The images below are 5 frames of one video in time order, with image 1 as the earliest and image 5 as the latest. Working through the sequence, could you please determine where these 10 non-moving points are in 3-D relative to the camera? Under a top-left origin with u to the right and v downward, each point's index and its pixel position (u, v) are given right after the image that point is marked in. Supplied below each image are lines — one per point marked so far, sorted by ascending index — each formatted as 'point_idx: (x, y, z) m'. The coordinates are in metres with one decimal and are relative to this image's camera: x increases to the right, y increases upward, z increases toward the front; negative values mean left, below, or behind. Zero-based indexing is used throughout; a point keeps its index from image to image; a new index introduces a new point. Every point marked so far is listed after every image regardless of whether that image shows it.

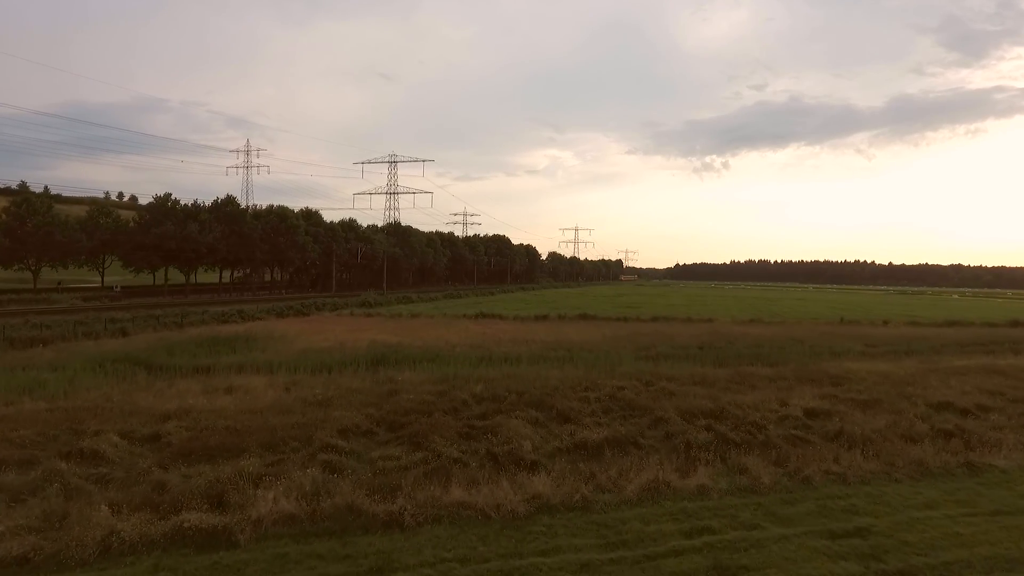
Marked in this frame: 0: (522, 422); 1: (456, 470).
0: (+0.2, -2.7, +12.6) m
1: (-0.9, -2.8, +9.5) m
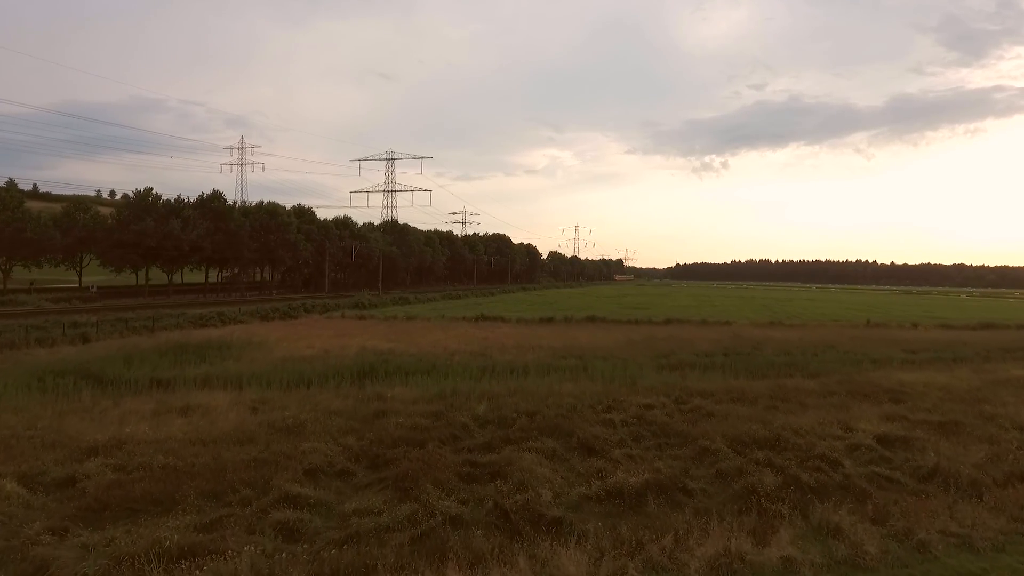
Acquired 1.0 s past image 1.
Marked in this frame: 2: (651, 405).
0: (+0.4, -2.8, +10.1) m
1: (-0.7, -2.8, +7.0) m
2: (+3.2, -2.7, +14.1) m
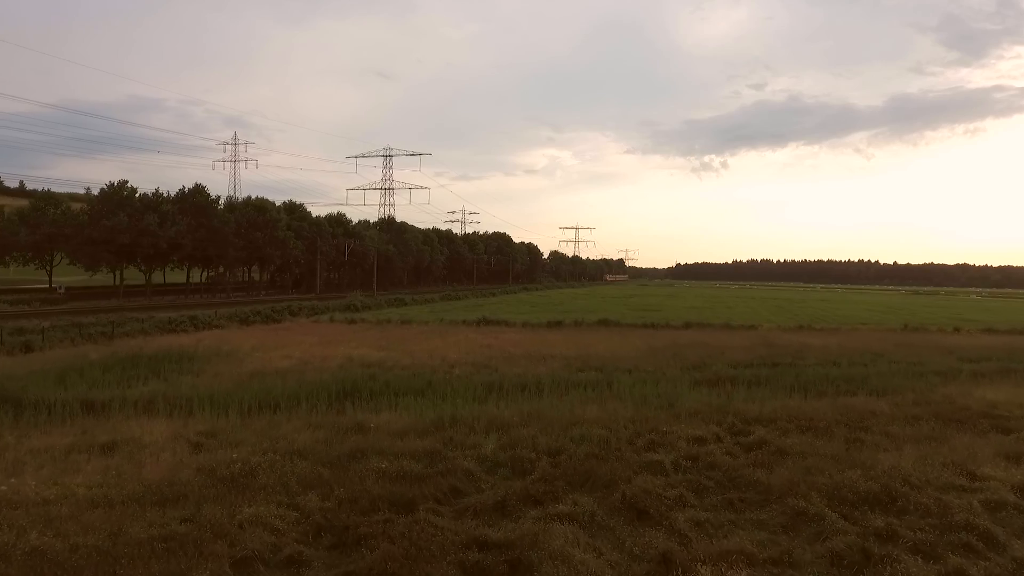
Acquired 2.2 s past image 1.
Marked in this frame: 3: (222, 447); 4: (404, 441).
0: (+0.7, -2.8, +7.1) m
1: (-0.4, -2.9, +4.0) m
2: (+3.4, -2.7, +11.1) m
3: (-4.9, -2.7, +10.5) m
4: (-1.9, -2.7, +10.8) m
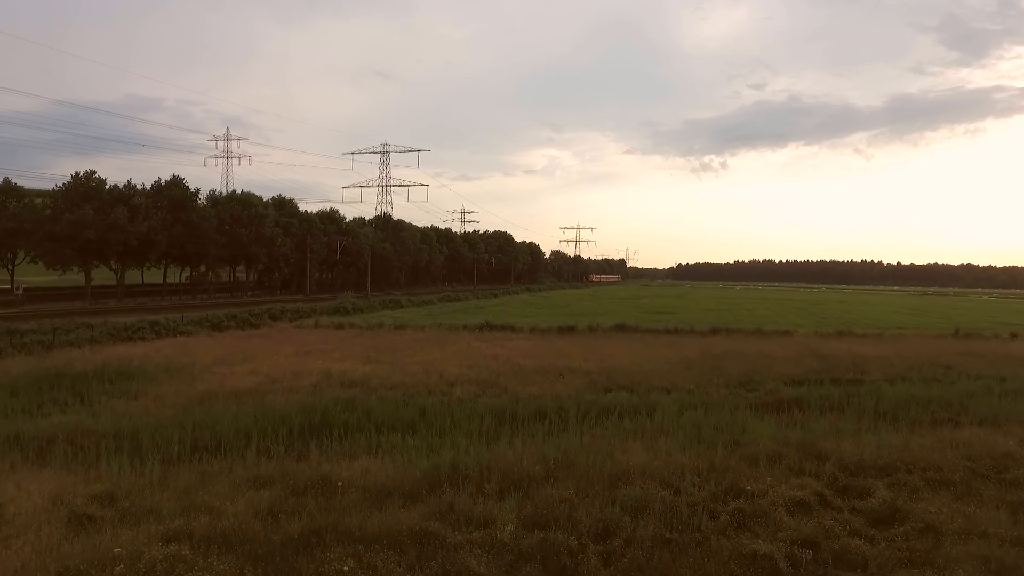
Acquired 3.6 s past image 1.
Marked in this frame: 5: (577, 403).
0: (+1.0, -2.8, +3.8) m
1: (0.0, -2.9, +0.7) m
2: (+3.8, -2.7, +7.8) m
3: (-4.5, -2.7, +7.1) m
4: (-1.6, -2.7, +7.5) m
5: (+1.4, -2.5, +13.9) m
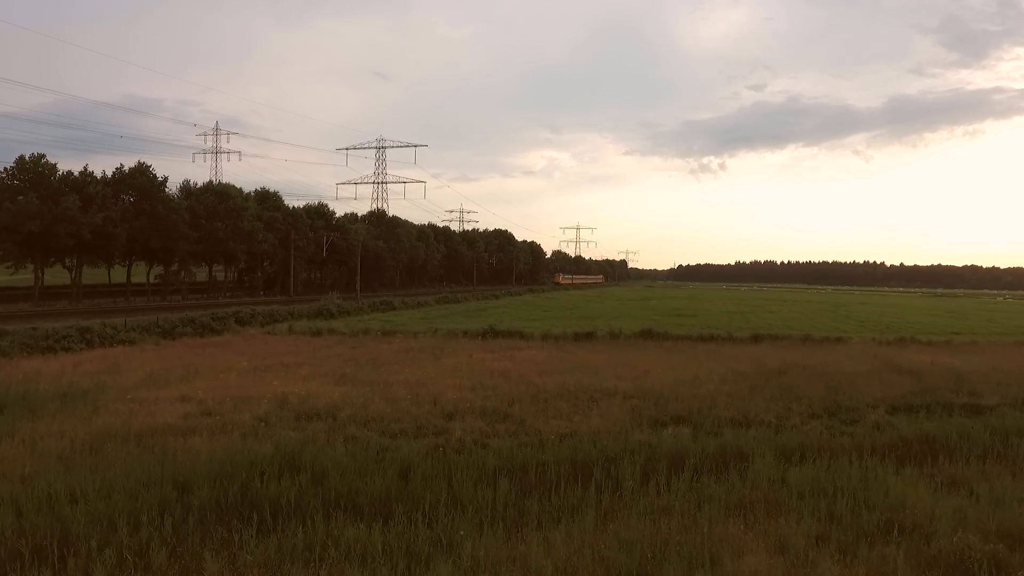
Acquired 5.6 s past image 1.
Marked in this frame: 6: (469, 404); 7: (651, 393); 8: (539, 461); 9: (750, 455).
0: (+1.4, -2.8, -0.3) m
1: (+0.4, -2.8, -3.4) m
2: (+4.1, -2.7, +3.8) m
3: (-4.2, -2.6, +3.1) m
4: (-1.2, -2.6, +3.4) m
5: (+1.8, -2.5, +9.8) m
6: (-0.8, -2.3, +12.3) m
7: (+3.1, -2.3, +14.0) m
8: (+0.4, -2.4, +8.9) m
9: (+3.7, -2.5, +9.5) m
